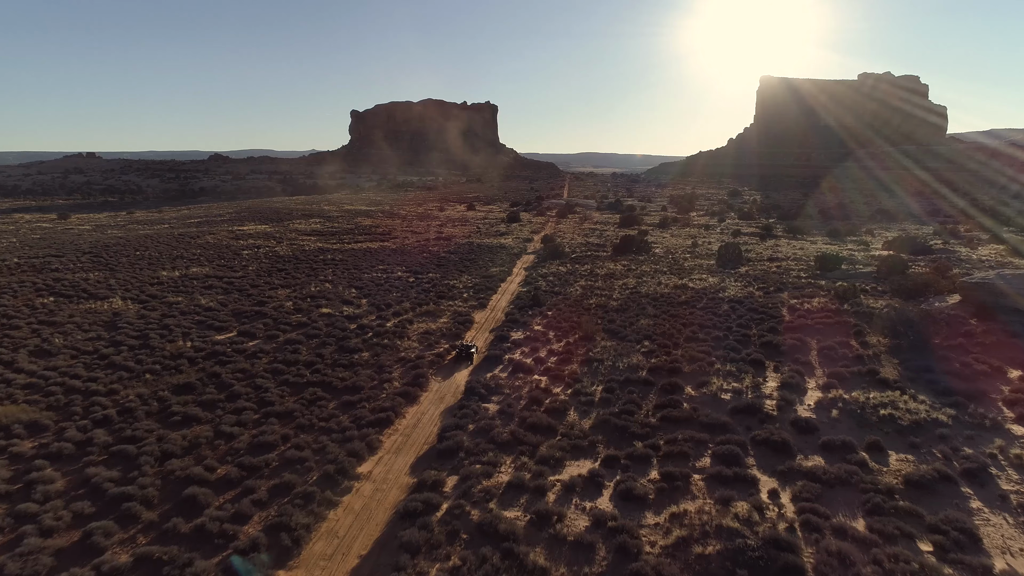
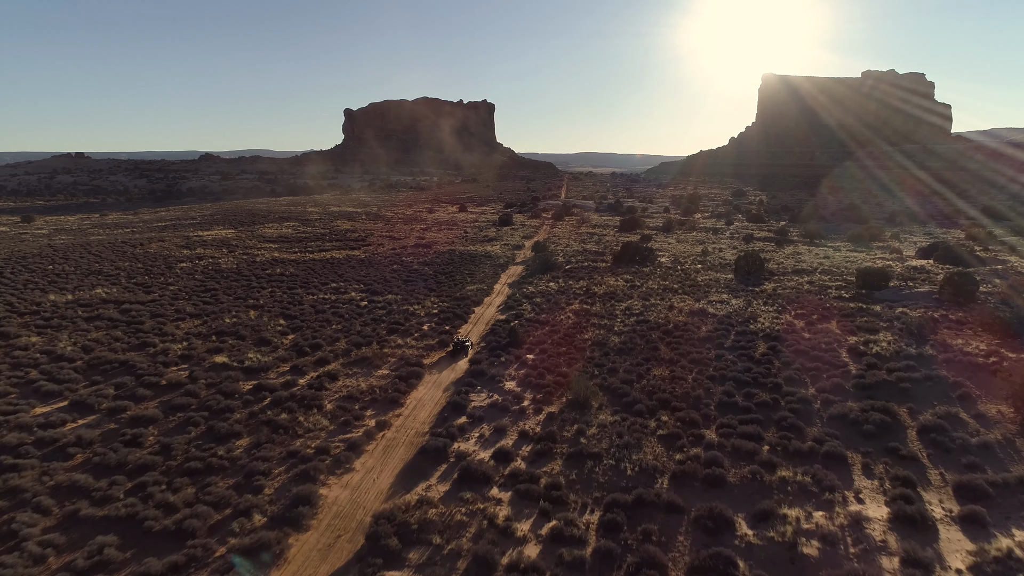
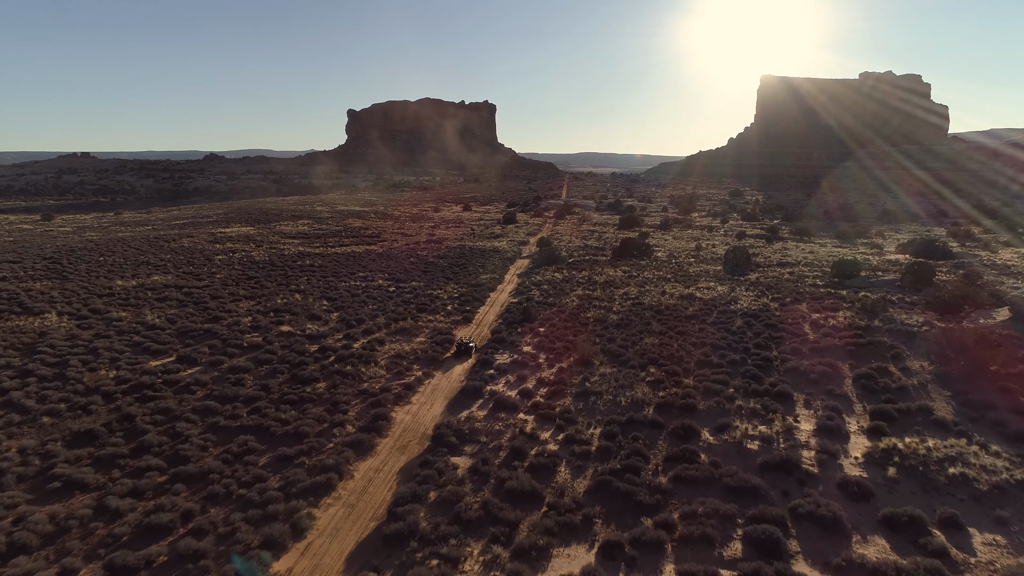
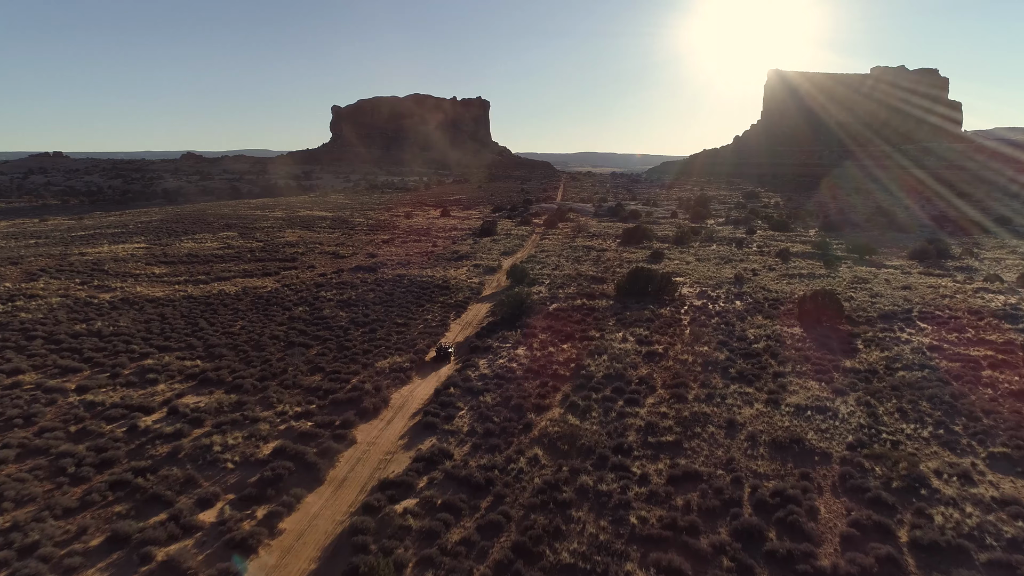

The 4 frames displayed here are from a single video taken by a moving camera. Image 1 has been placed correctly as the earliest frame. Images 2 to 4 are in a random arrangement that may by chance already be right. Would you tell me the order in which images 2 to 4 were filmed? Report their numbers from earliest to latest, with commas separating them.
3, 2, 4
